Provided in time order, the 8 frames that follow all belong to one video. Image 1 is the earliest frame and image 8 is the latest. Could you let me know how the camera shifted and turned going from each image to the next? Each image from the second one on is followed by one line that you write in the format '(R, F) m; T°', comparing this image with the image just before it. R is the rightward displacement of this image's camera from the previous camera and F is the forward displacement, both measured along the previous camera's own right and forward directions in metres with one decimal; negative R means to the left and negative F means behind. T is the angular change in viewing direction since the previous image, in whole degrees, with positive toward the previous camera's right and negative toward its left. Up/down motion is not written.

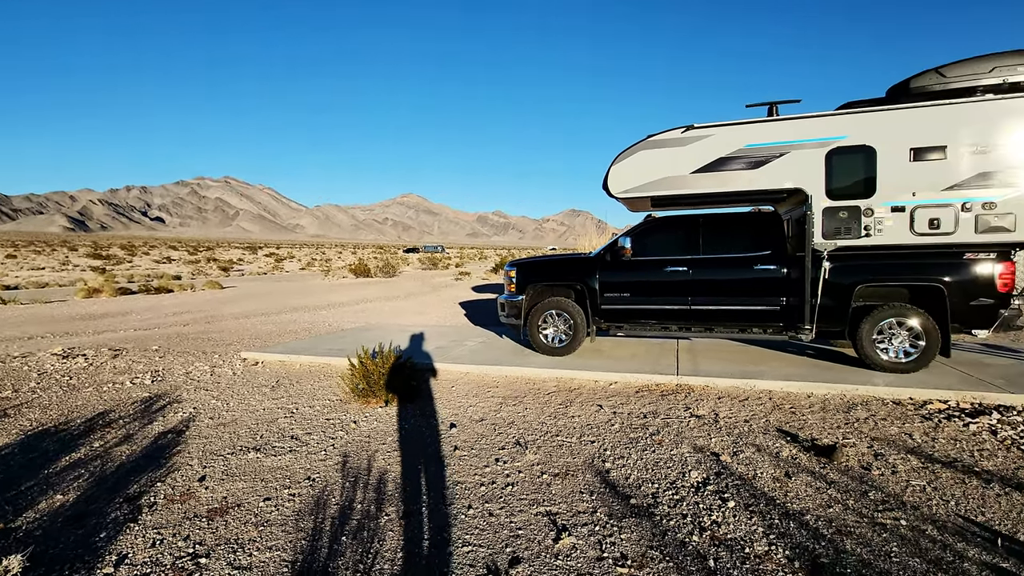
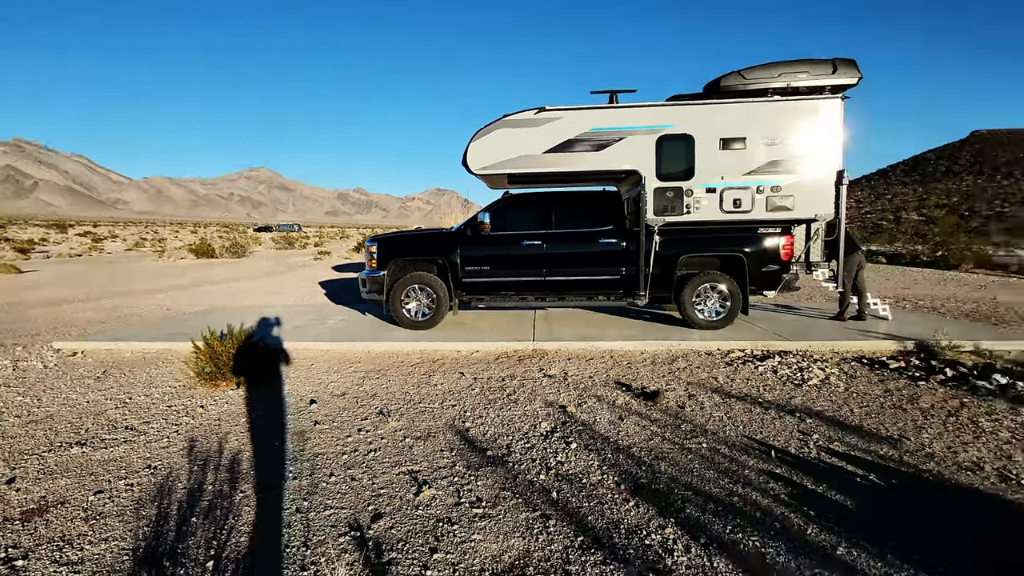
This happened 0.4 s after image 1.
(+0.1, -0.2) m; +14°
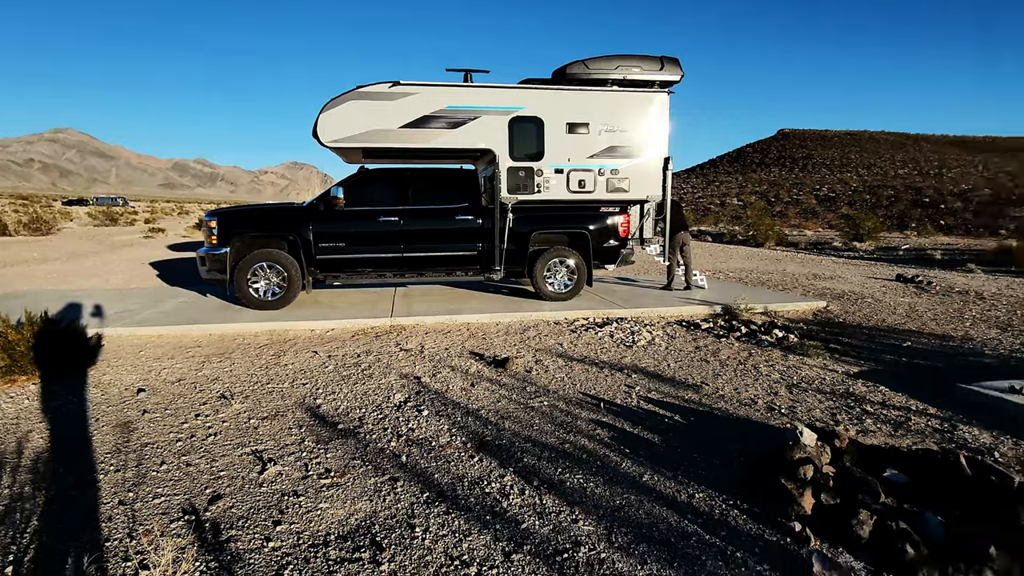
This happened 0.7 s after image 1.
(+0.2, -0.2) m; +14°
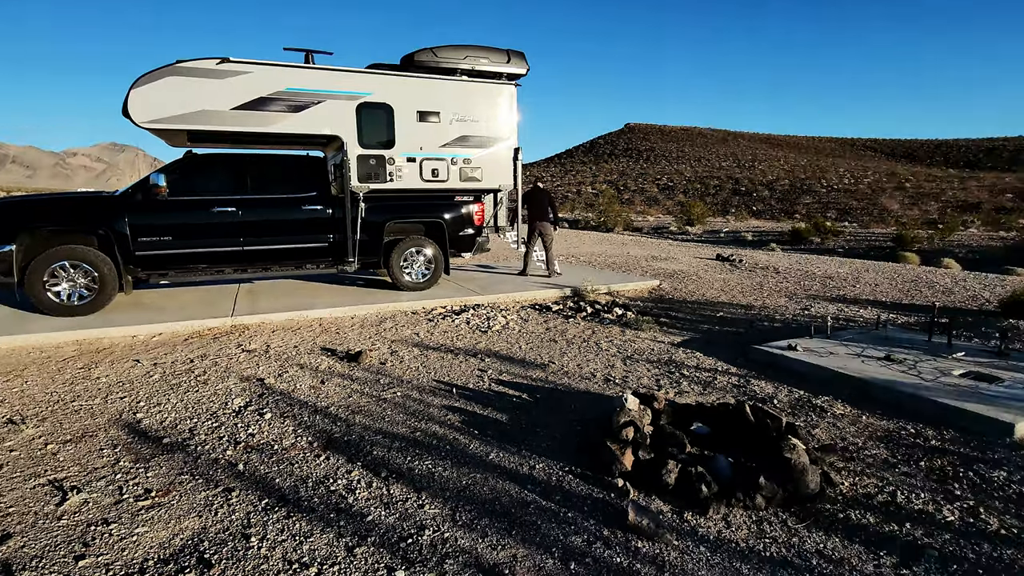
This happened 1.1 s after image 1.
(+0.2, -0.1) m; +14°
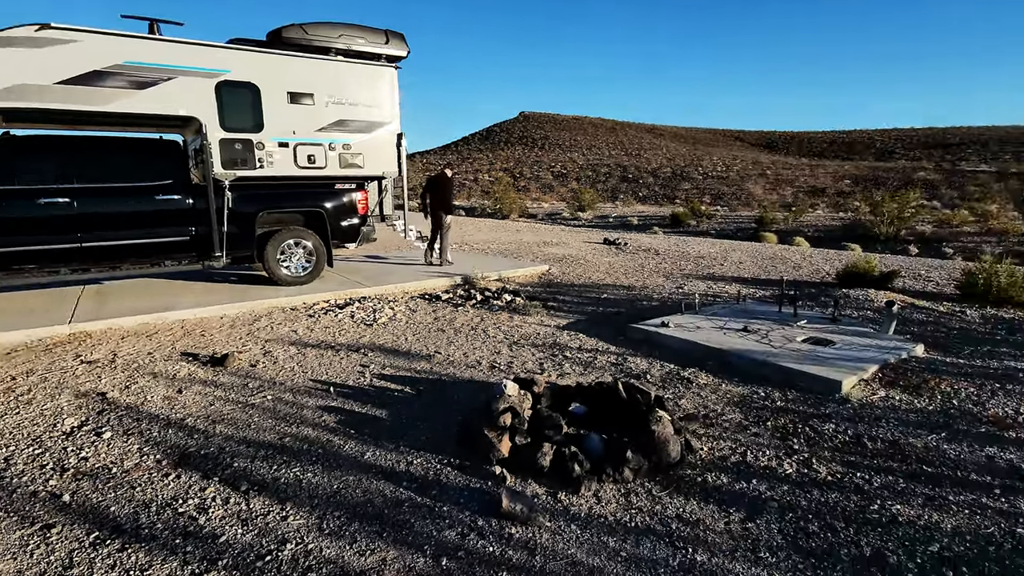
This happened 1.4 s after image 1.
(+0.2, +0.1) m; +11°
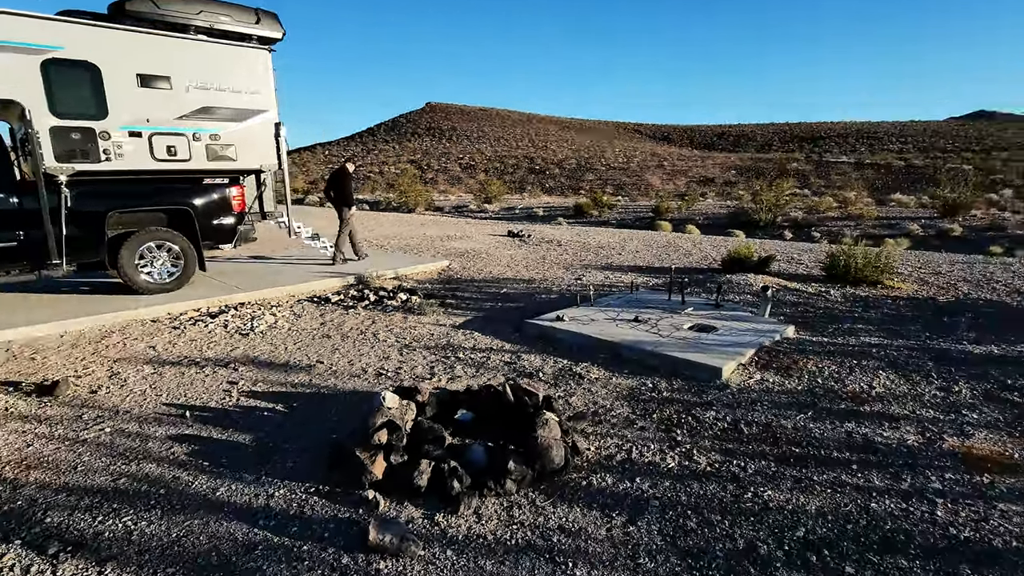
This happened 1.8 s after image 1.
(+0.3, +0.2) m; +9°
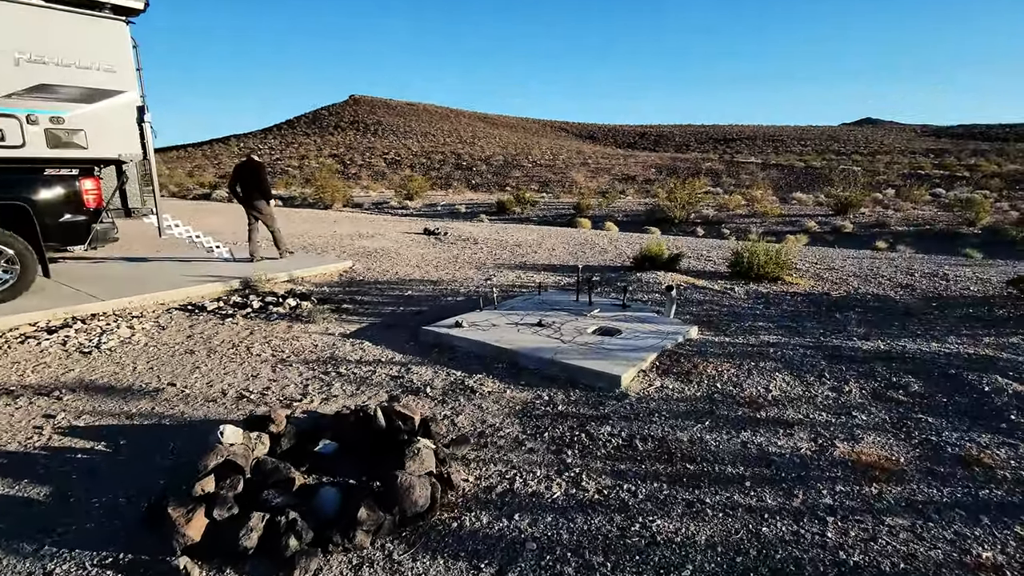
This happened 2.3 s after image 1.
(+0.4, +0.4) m; +7°
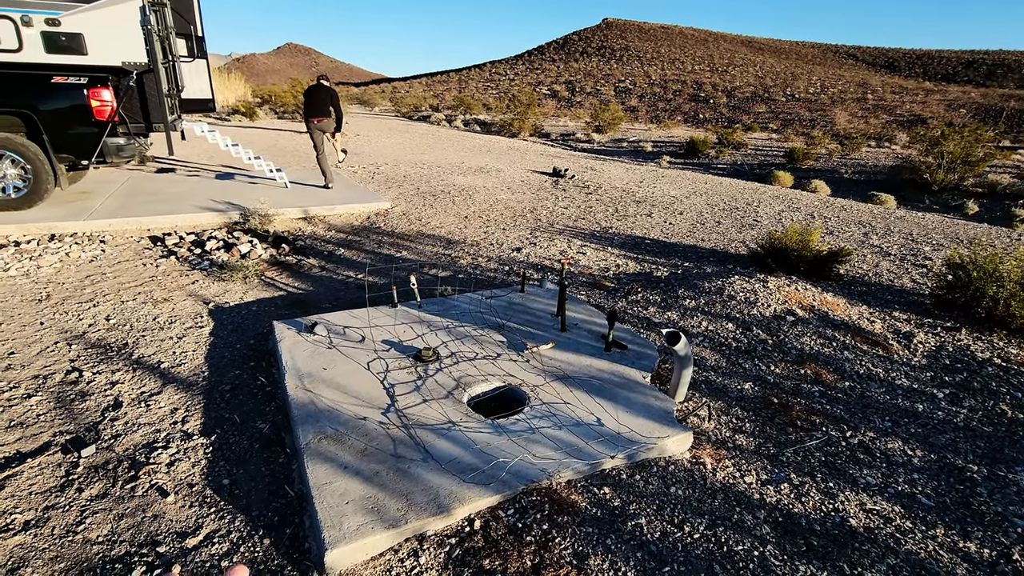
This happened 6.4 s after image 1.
(+2.2, +3.0) m; -24°
